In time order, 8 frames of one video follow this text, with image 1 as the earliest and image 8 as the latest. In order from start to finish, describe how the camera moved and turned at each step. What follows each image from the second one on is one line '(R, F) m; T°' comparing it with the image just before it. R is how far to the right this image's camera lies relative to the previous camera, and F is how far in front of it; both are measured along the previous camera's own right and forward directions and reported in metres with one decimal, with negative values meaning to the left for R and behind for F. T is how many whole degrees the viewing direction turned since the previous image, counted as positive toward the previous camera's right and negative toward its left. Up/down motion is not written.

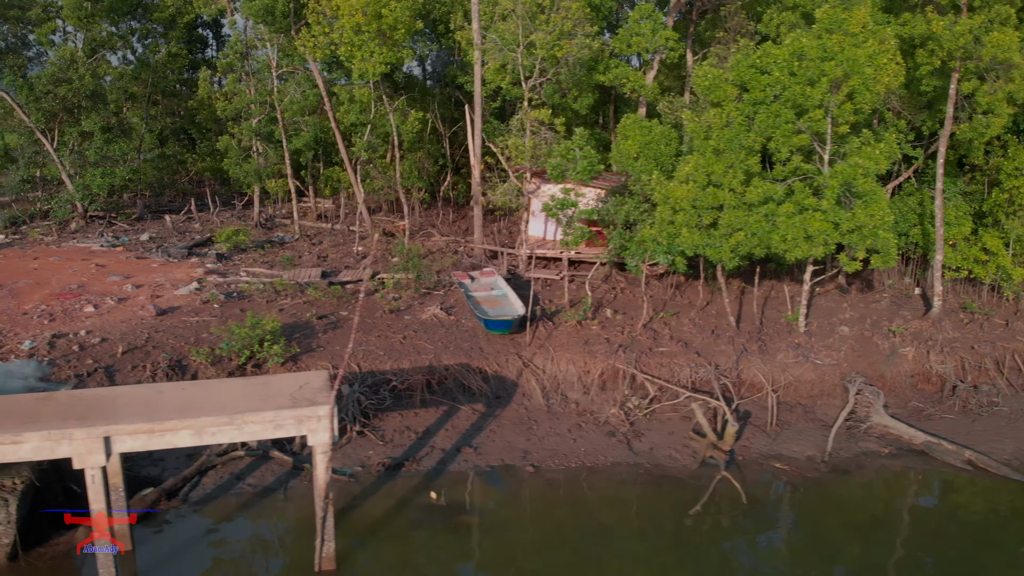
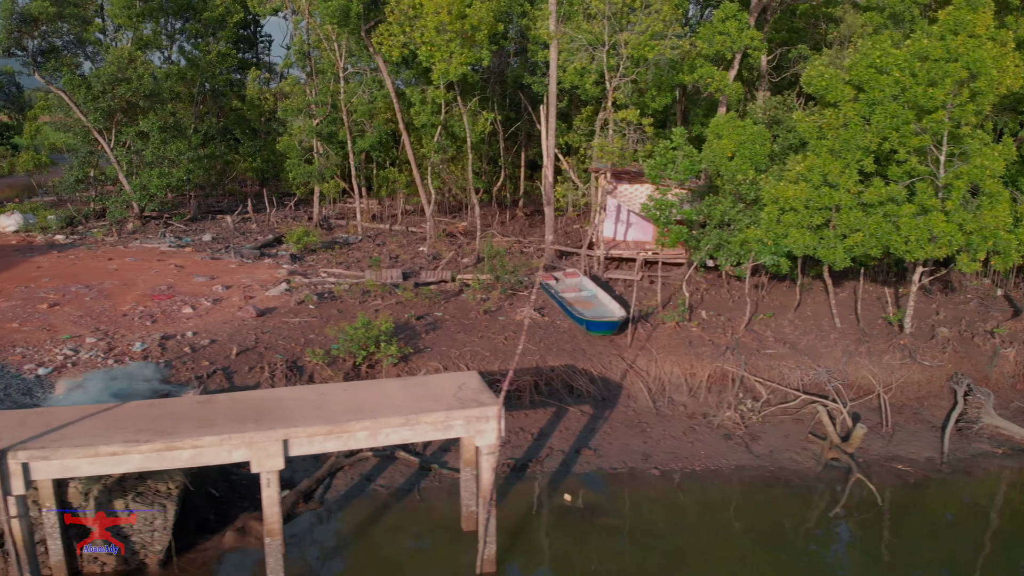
(-1.8, +0.1) m; +1°
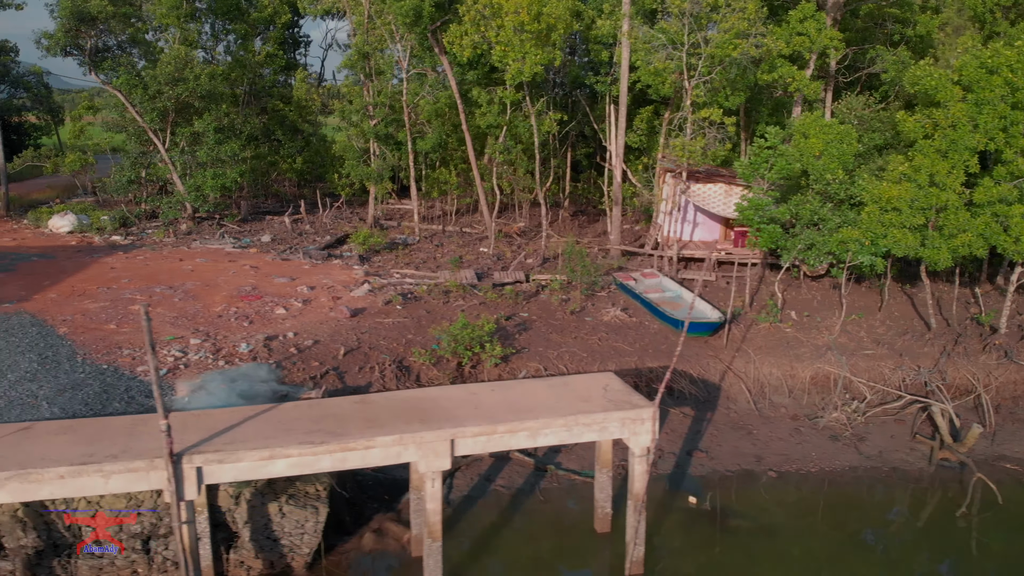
(-1.7, +0.1) m; 0°
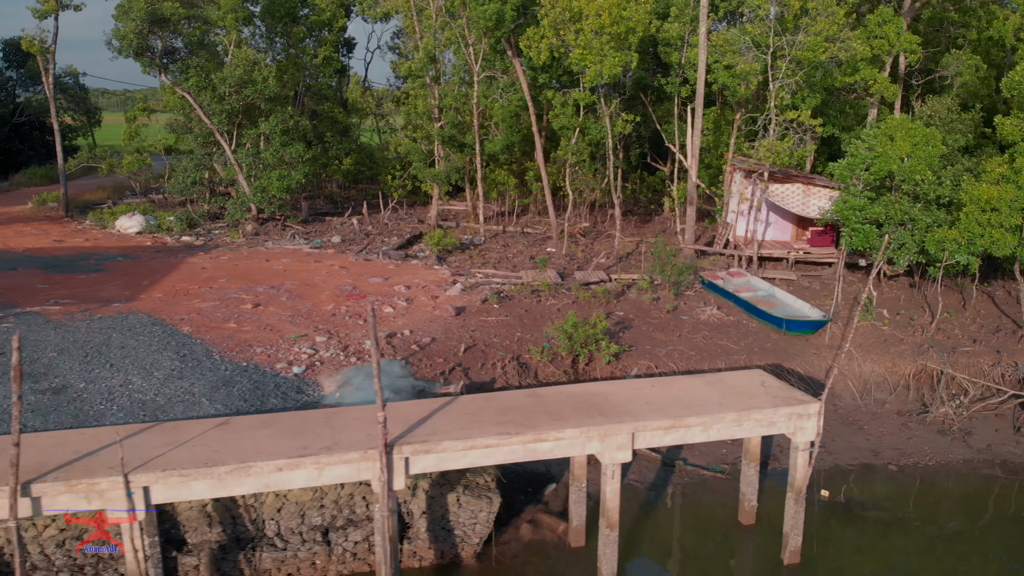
(-1.8, -0.3) m; 0°
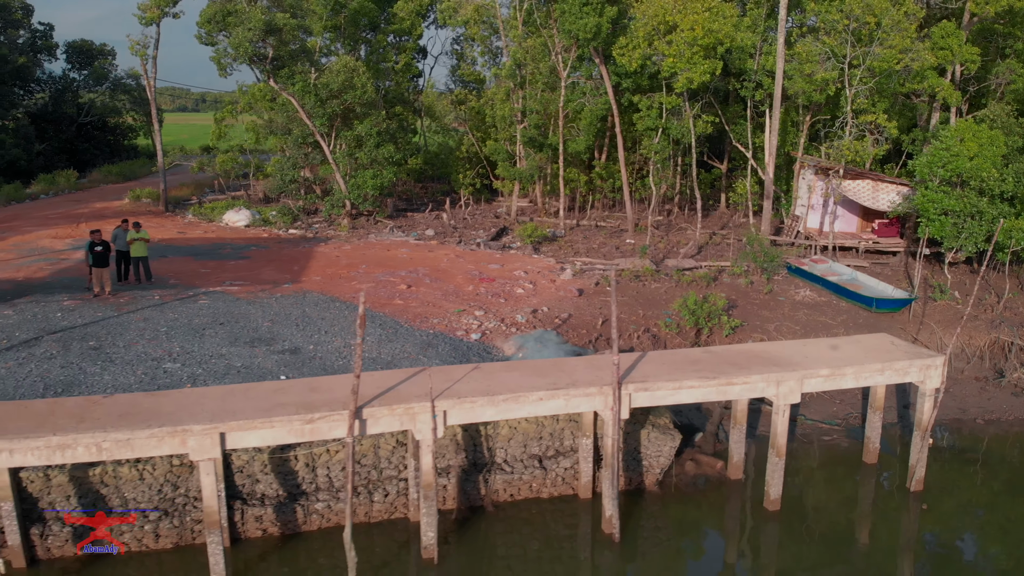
(-2.4, -1.9) m; 0°
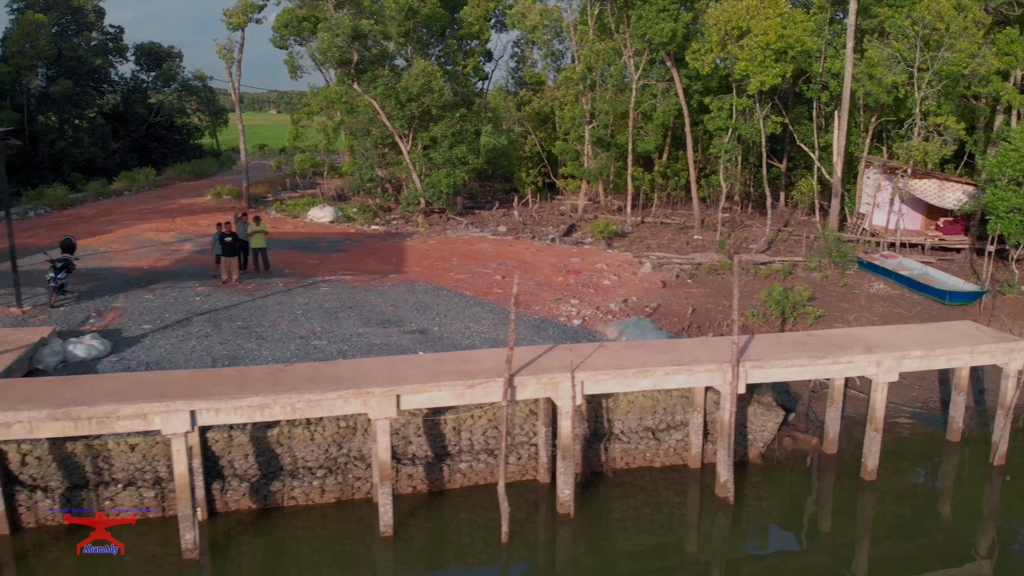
(-1.3, -1.1) m; -2°
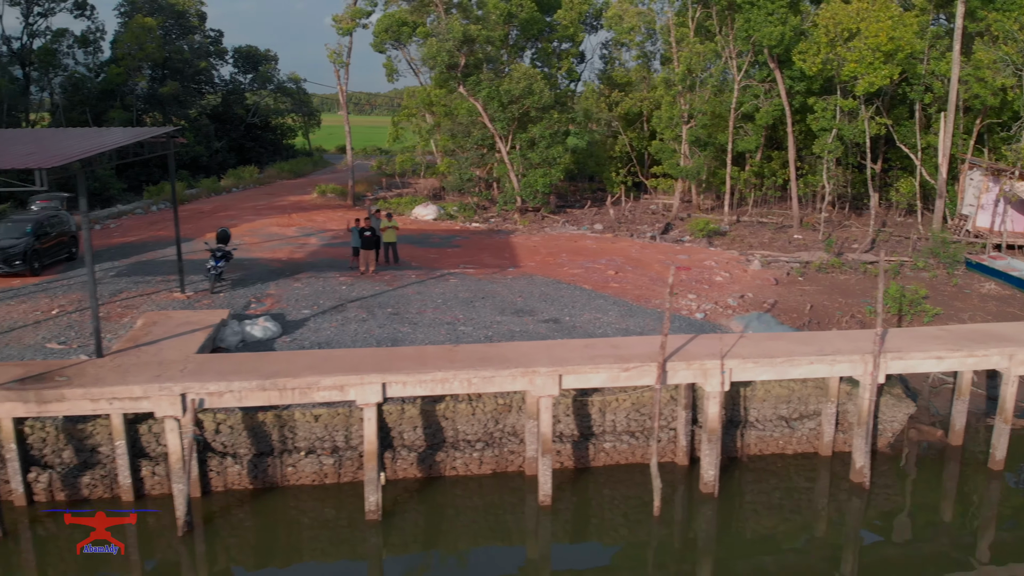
(-1.4, -0.9) m; -4°
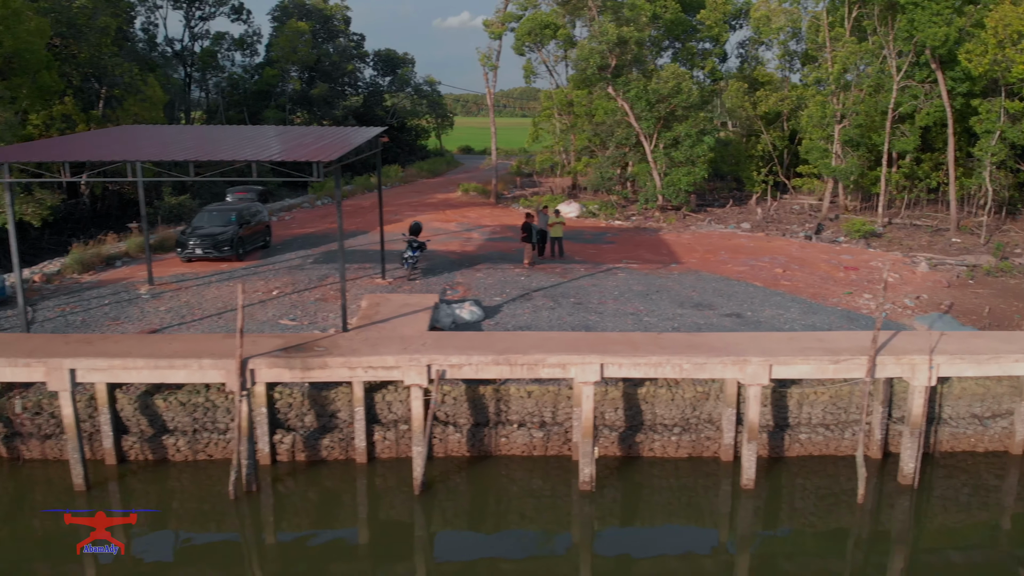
(-1.8, -1.2) m; -6°
